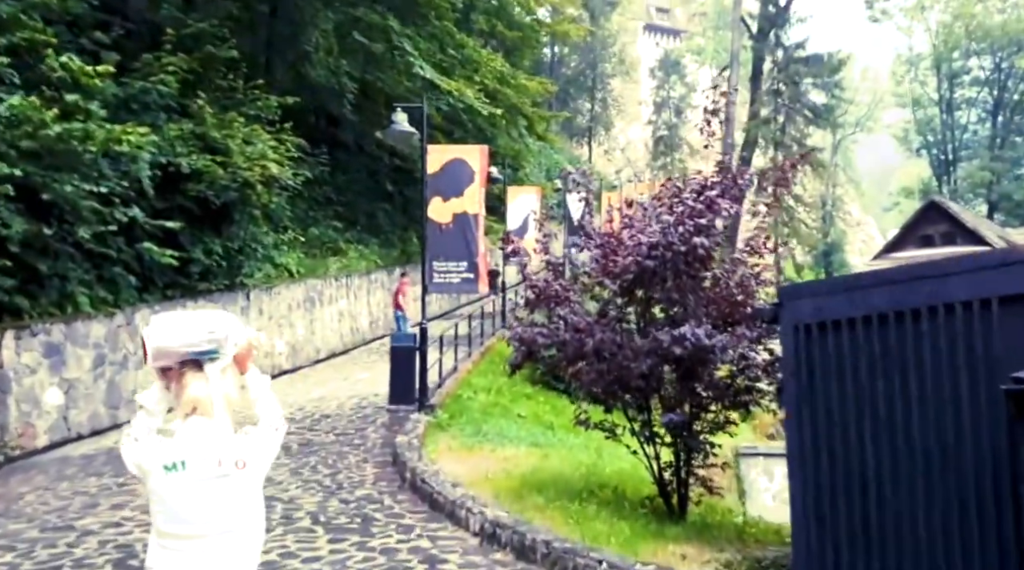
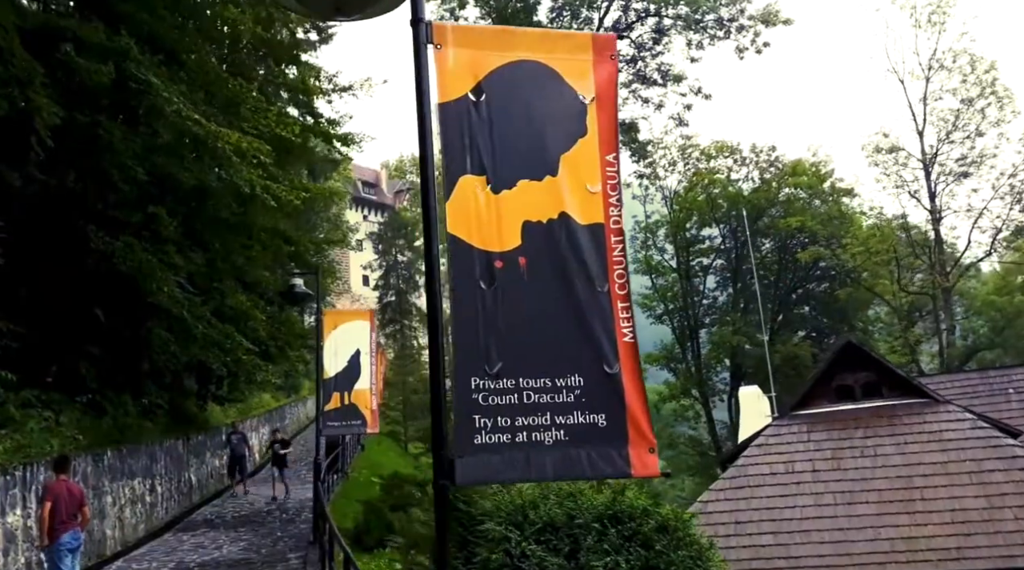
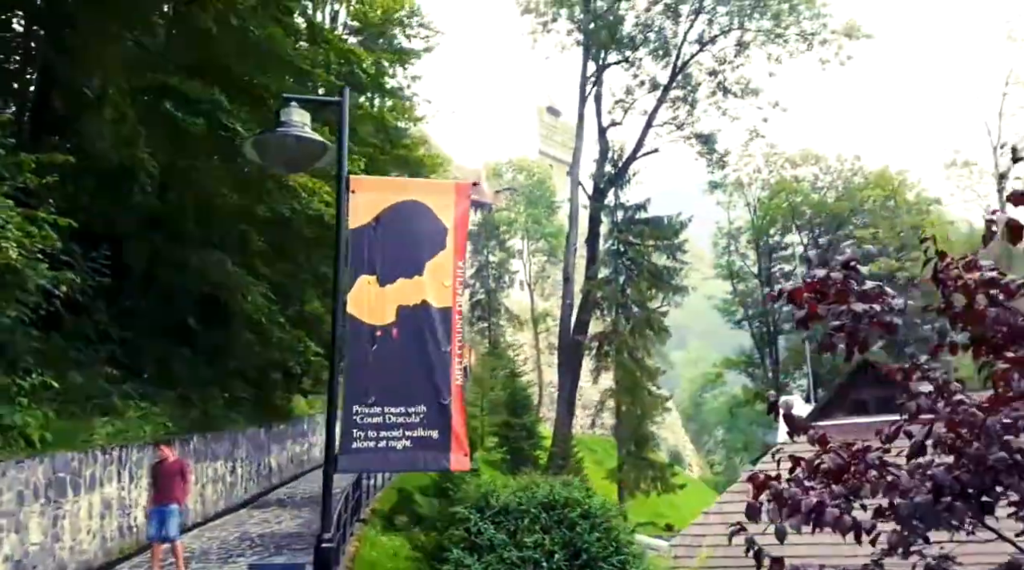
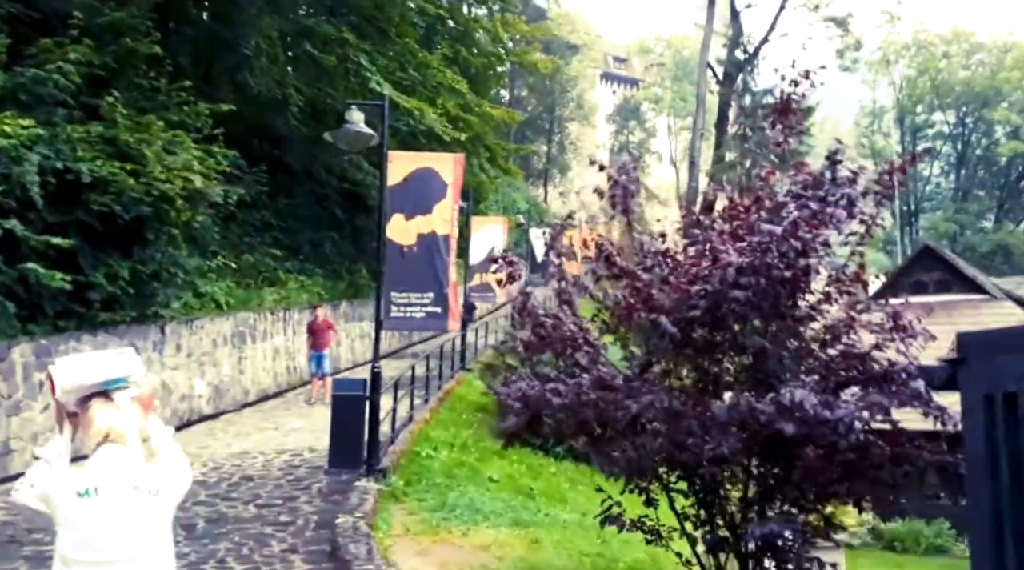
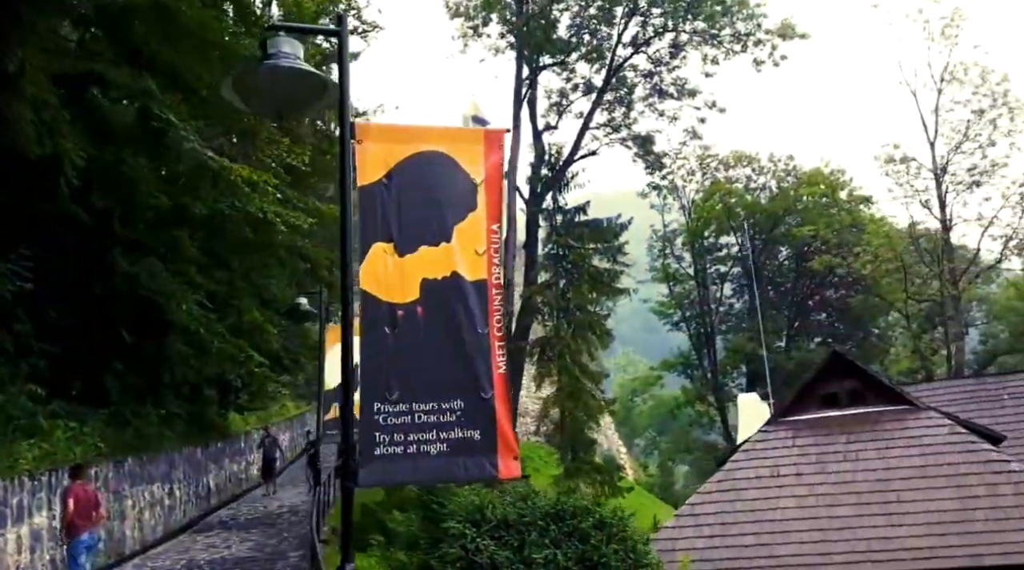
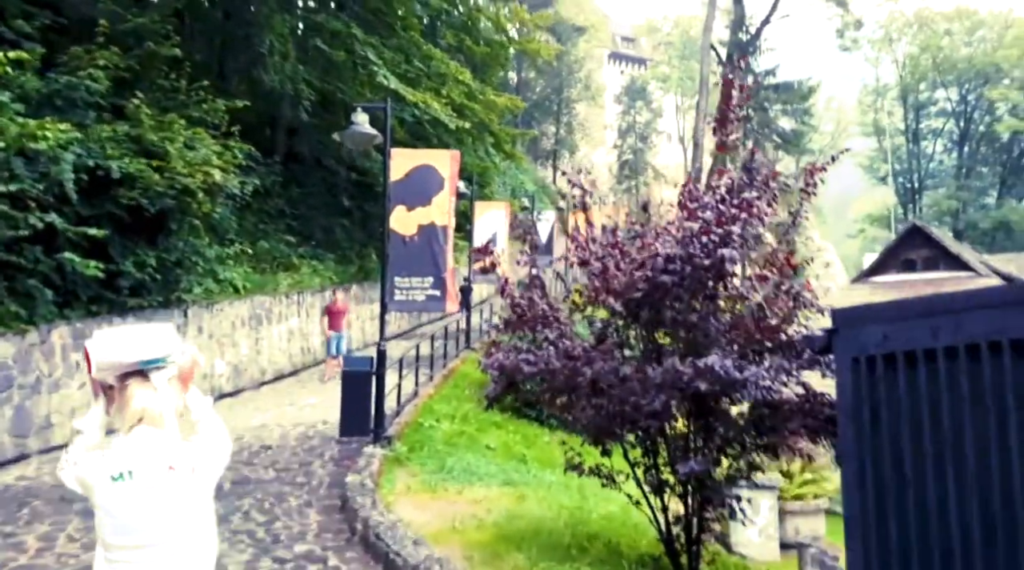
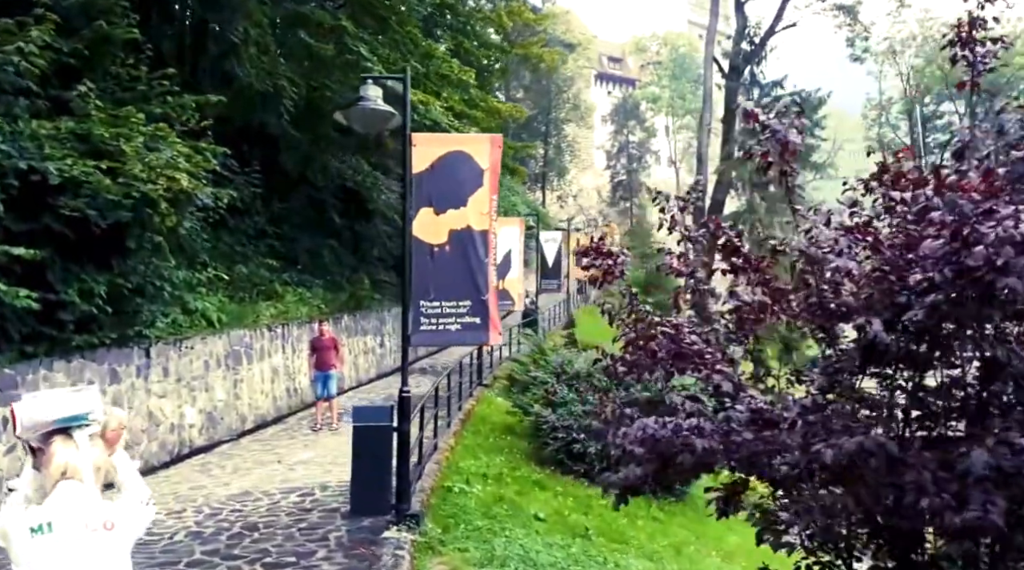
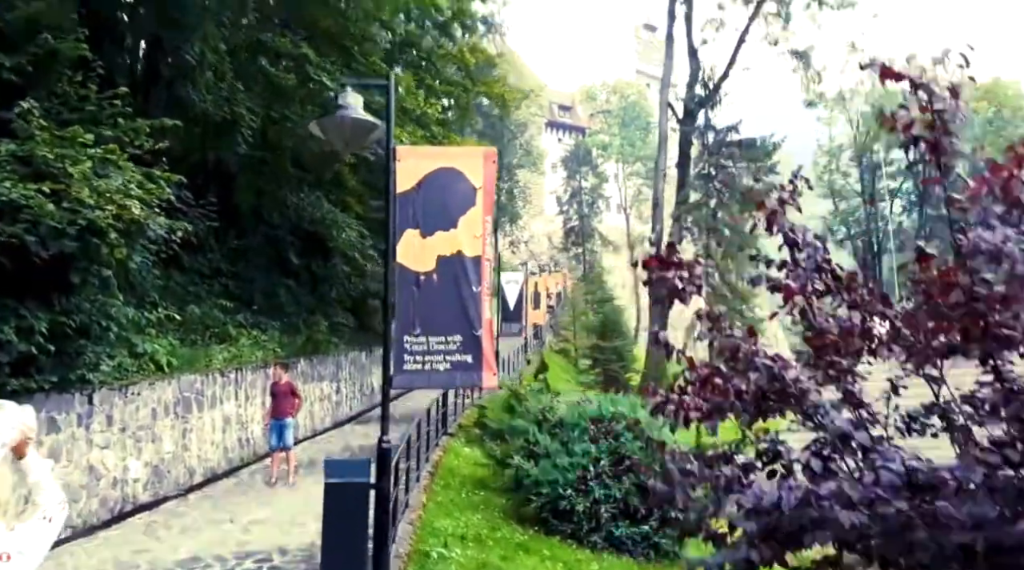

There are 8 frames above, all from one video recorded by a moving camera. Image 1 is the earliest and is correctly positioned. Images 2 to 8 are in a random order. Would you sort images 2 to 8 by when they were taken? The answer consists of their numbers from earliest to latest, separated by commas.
6, 4, 7, 8, 3, 5, 2
